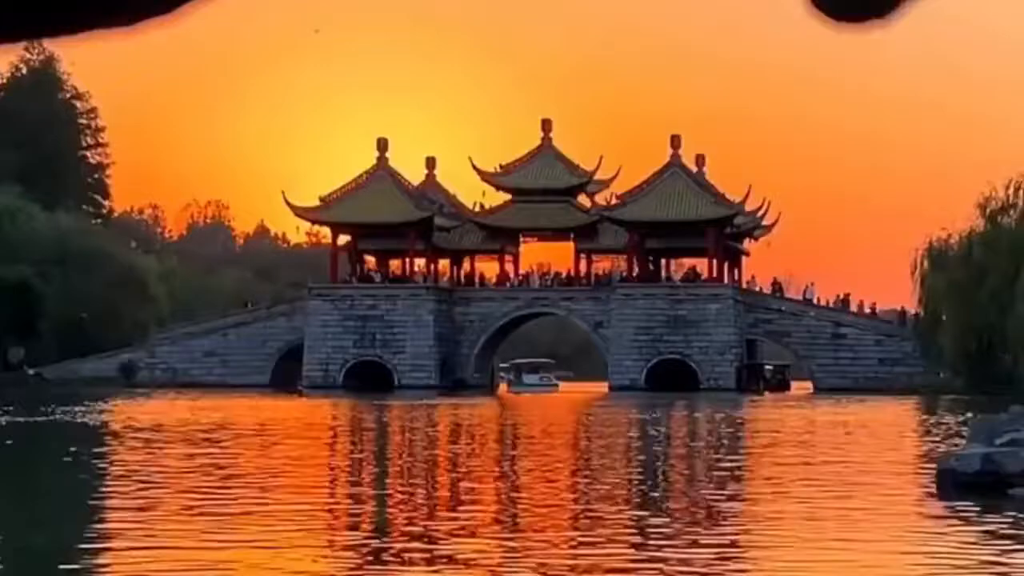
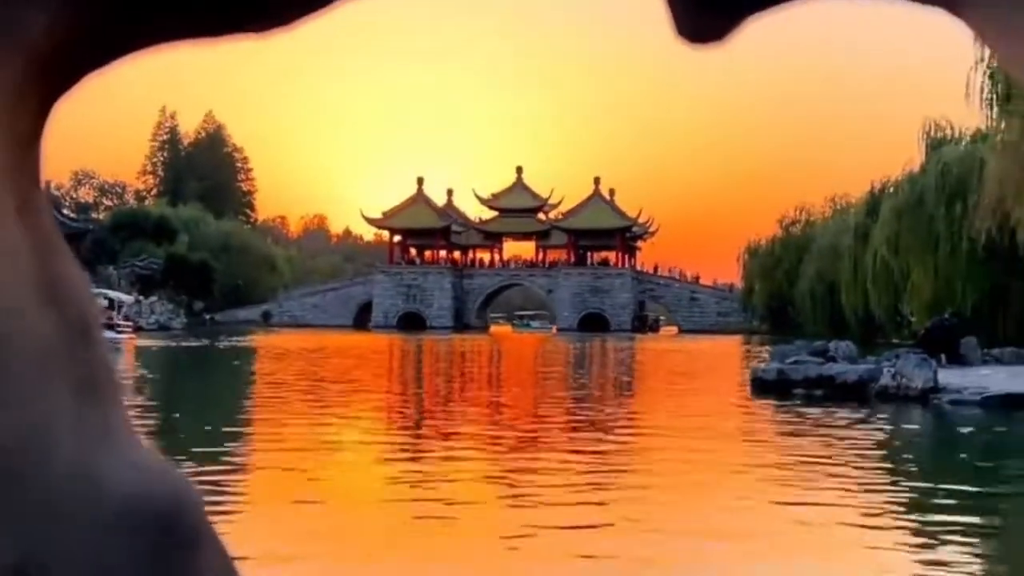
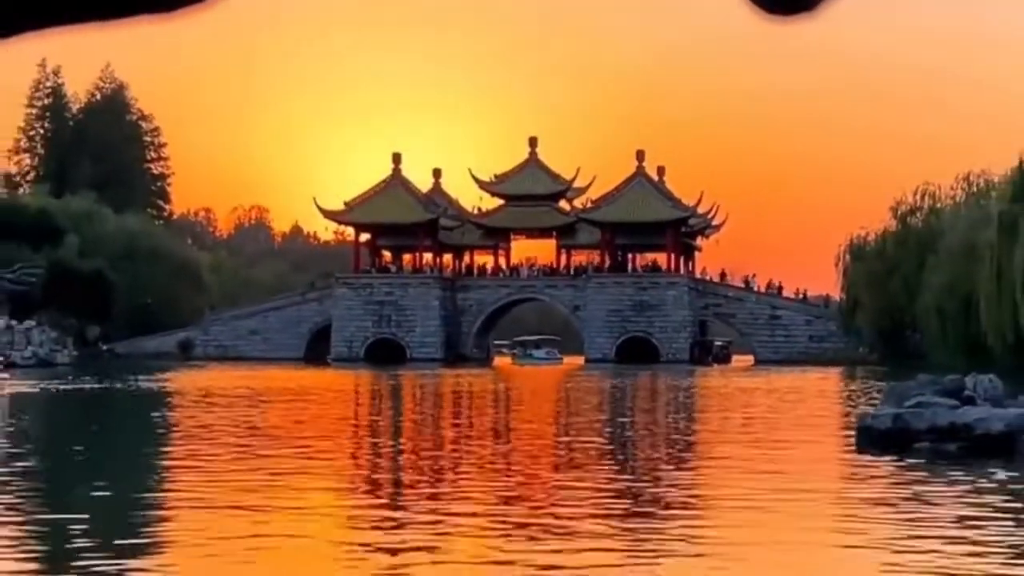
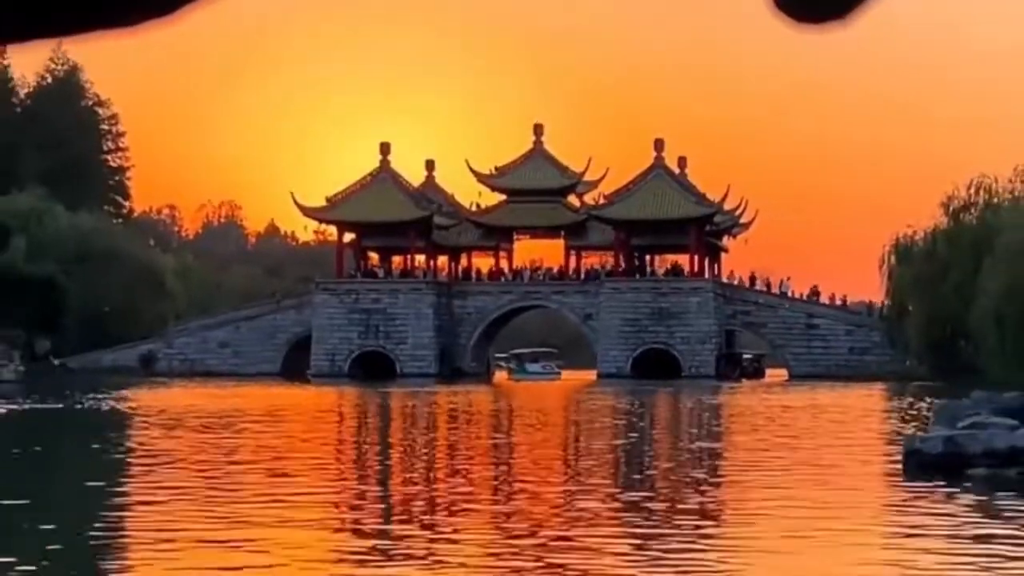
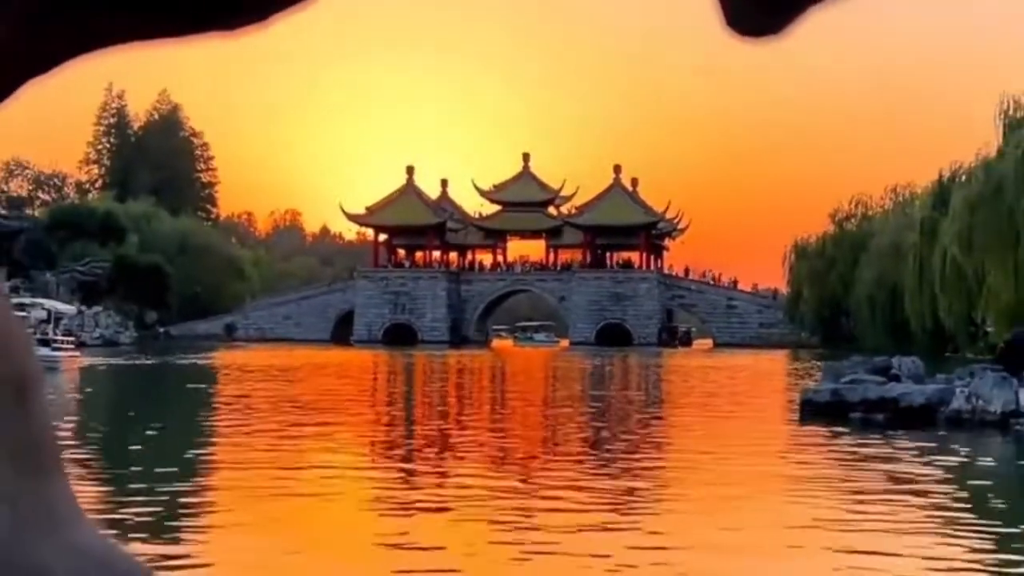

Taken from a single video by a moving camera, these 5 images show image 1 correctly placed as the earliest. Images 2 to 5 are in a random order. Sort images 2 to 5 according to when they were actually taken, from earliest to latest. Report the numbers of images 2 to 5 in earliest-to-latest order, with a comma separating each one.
4, 3, 5, 2
